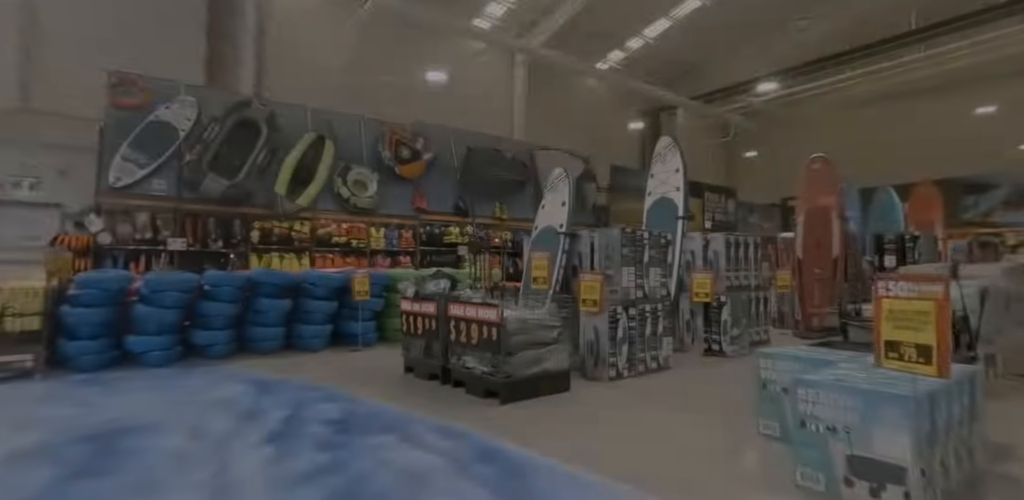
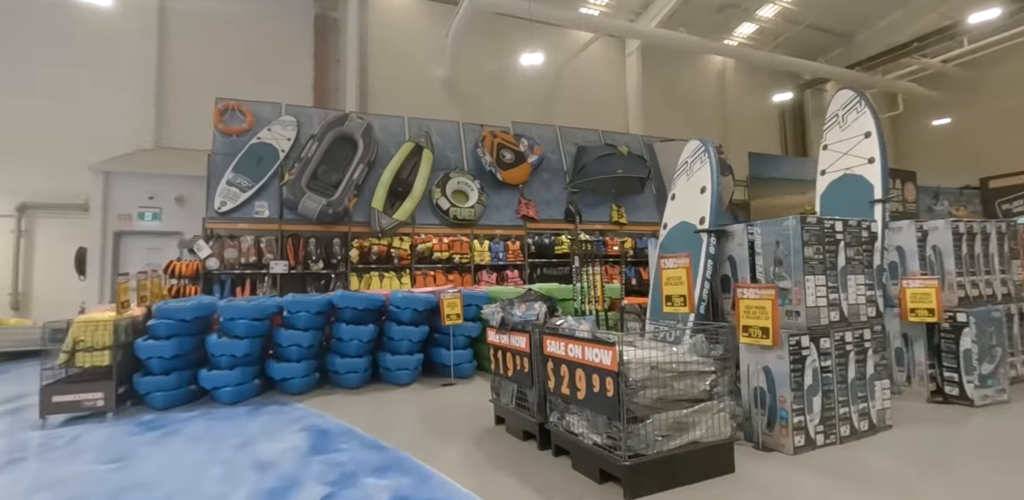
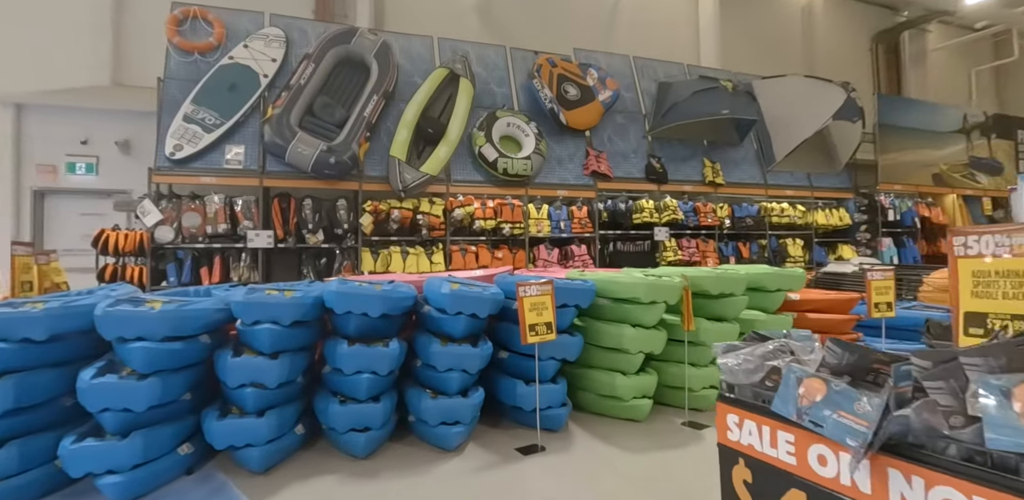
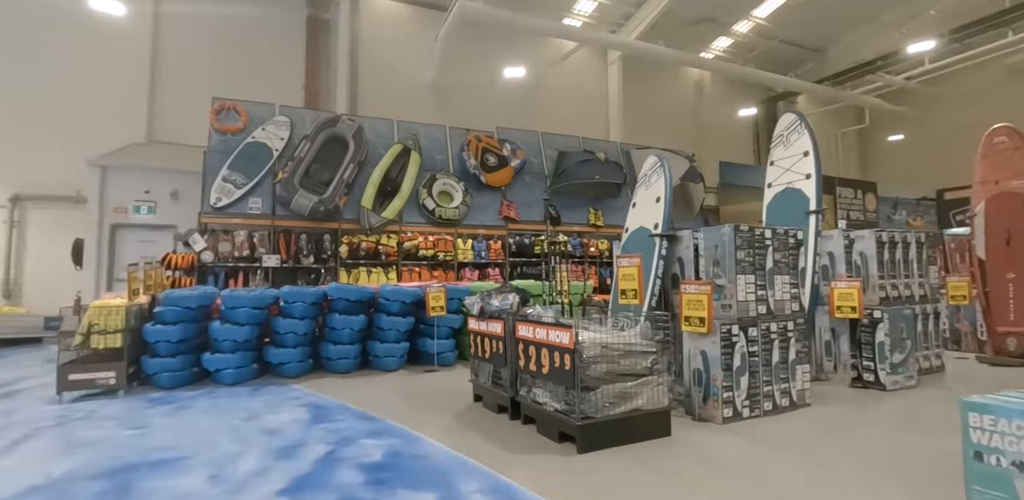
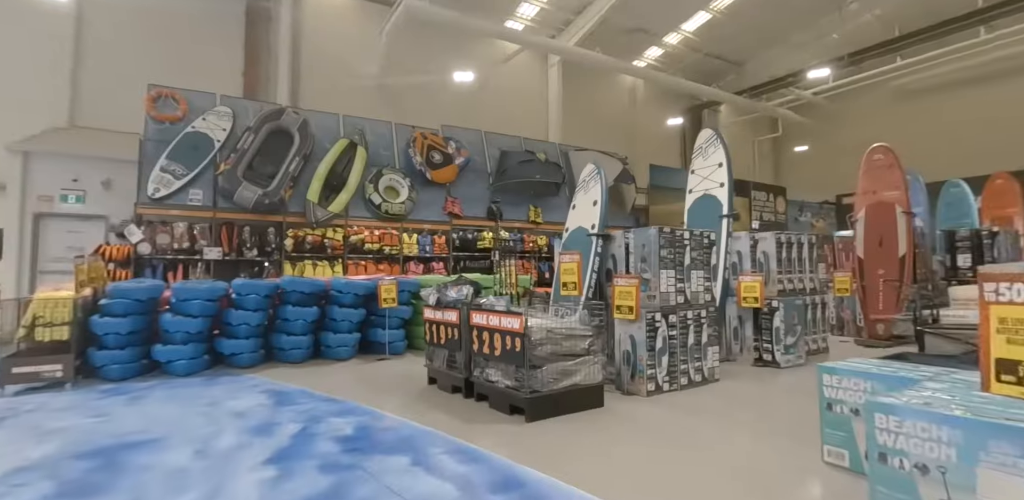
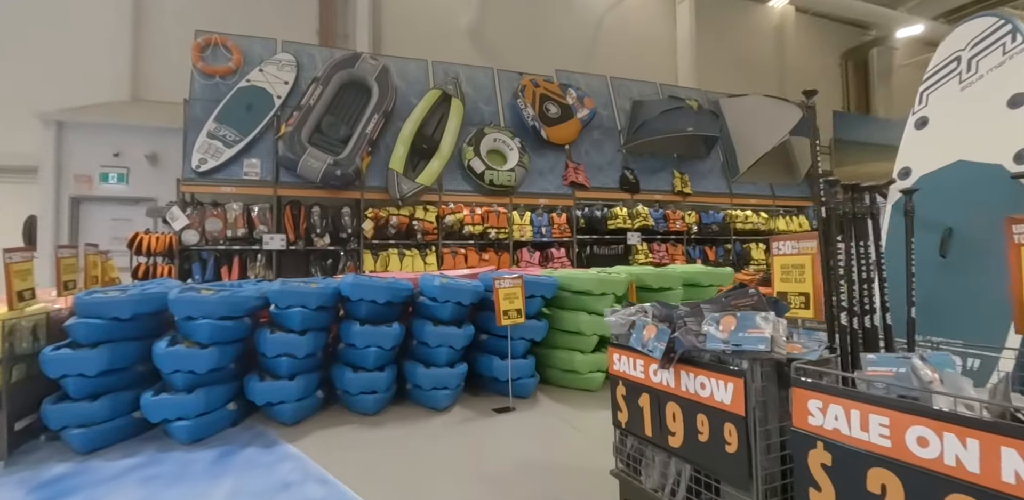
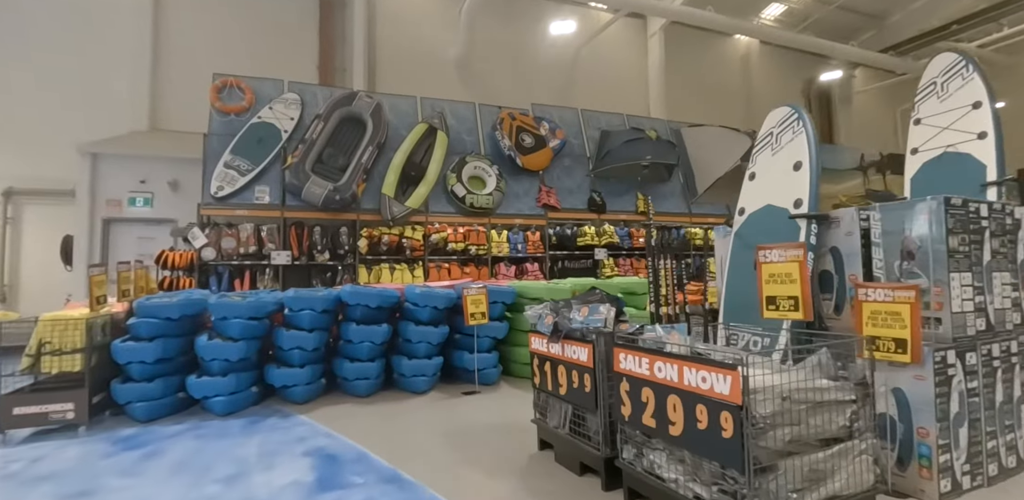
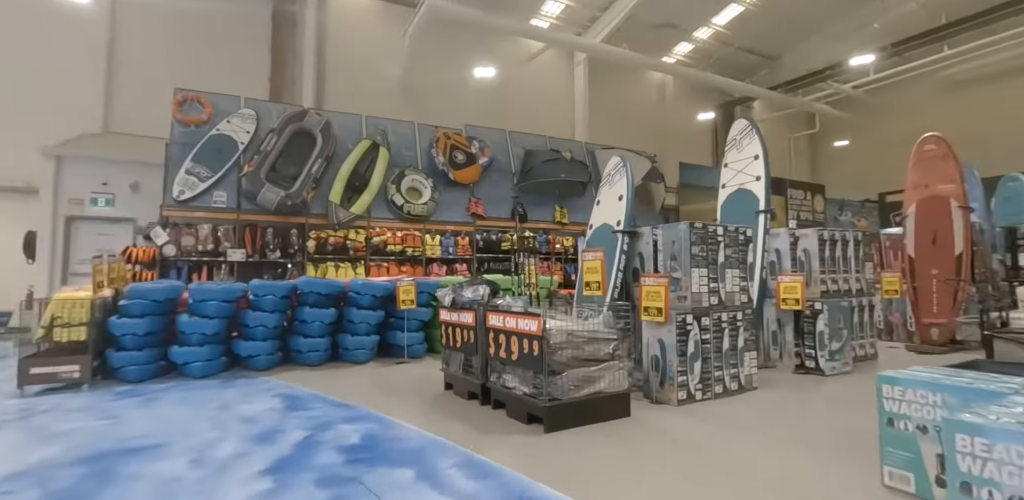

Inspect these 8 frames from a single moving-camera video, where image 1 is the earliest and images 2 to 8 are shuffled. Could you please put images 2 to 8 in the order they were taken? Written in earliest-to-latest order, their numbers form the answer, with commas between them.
5, 8, 4, 2, 7, 6, 3
